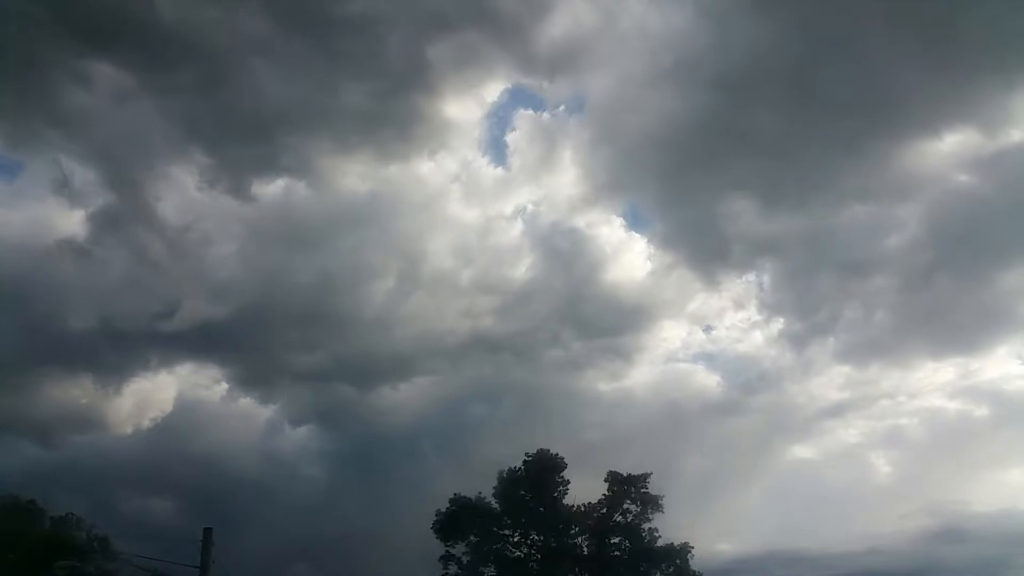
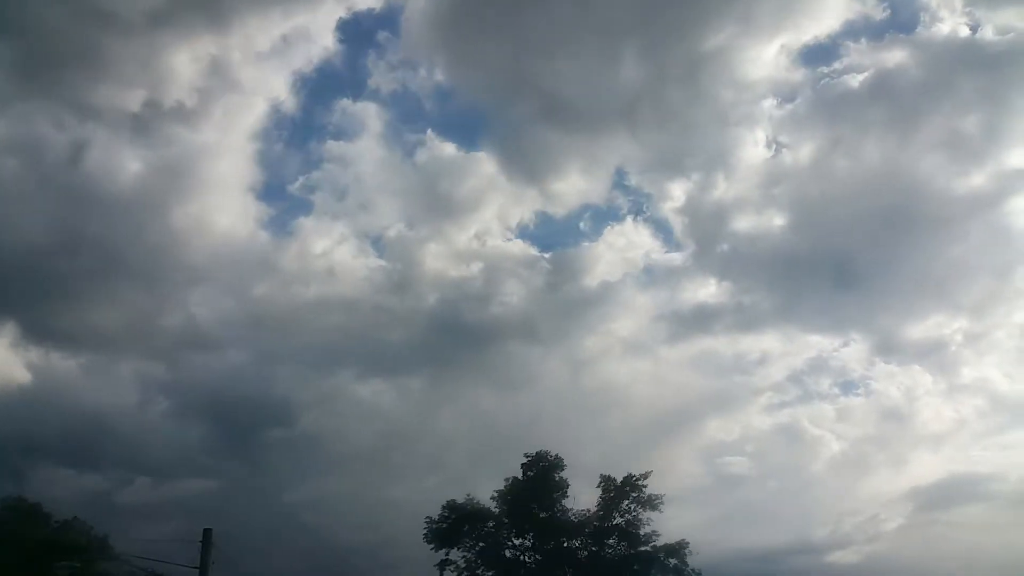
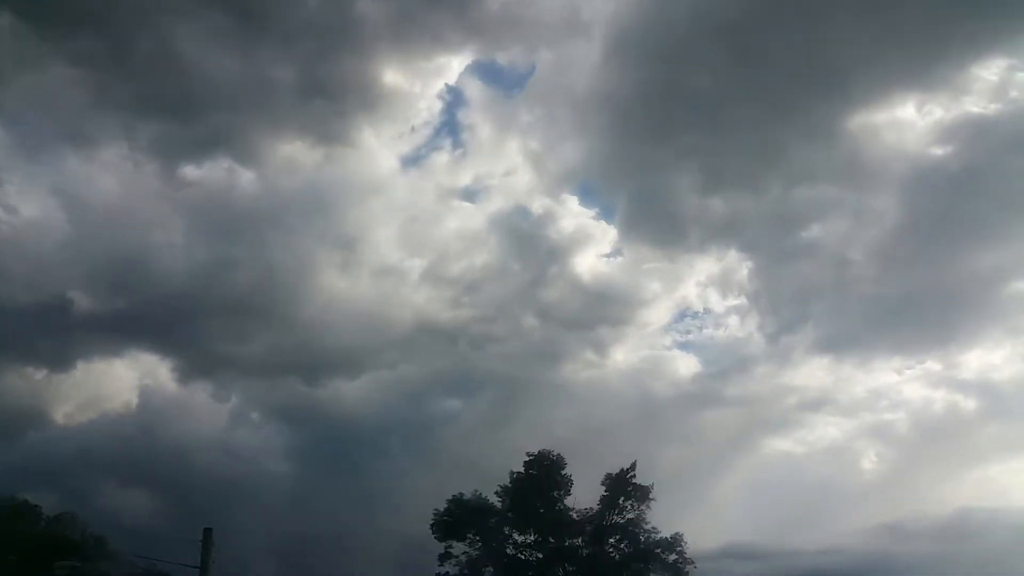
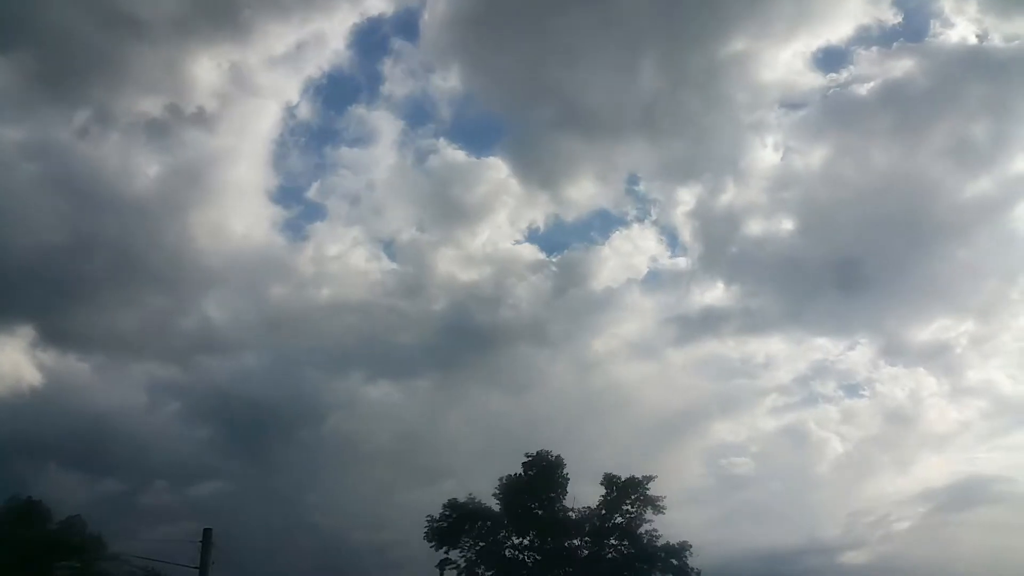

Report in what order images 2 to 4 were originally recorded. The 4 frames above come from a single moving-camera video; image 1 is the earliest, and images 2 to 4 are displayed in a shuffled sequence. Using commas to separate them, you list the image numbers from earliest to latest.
3, 4, 2
